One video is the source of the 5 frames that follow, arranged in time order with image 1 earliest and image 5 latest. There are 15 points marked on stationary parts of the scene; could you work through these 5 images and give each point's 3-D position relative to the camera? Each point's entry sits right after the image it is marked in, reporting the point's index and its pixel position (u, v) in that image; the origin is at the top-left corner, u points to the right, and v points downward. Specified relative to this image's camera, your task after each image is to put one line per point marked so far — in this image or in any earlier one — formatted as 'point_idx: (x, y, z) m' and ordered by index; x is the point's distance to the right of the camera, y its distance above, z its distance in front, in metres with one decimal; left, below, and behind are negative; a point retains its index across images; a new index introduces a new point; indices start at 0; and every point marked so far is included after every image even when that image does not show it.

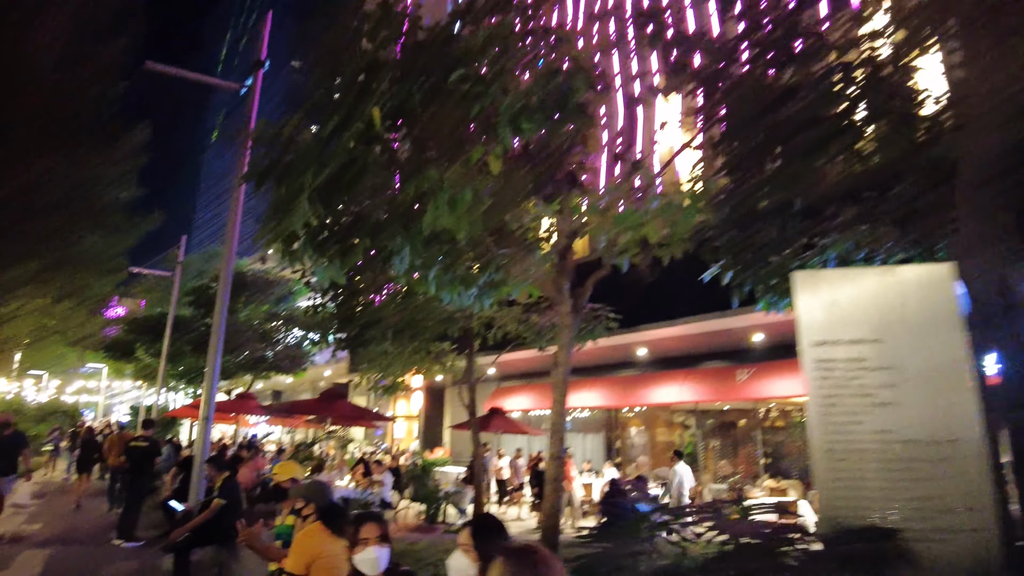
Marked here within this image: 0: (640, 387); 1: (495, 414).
0: (+3.3, -2.7, +18.0) m
1: (-0.4, -2.8, +14.9) m
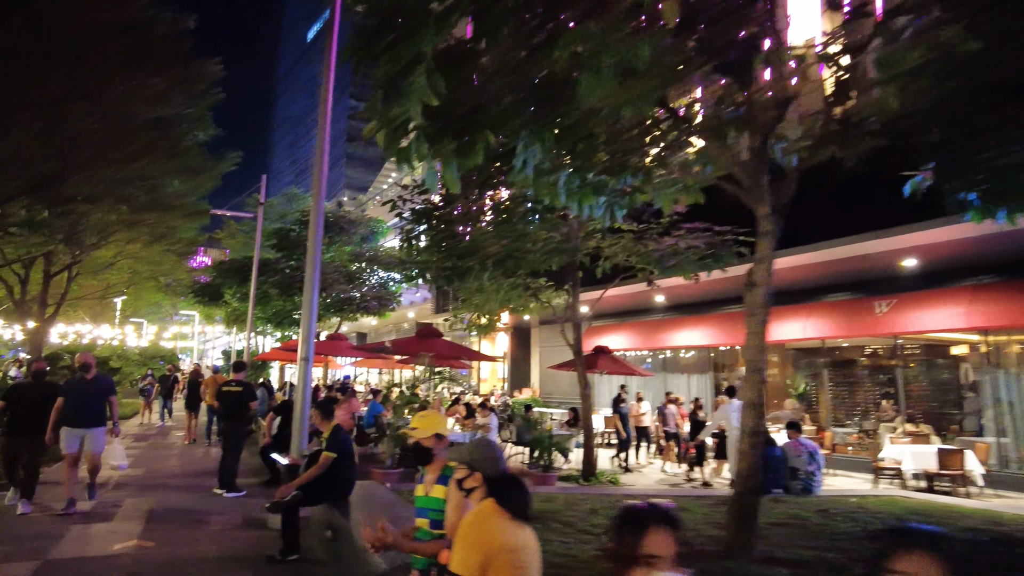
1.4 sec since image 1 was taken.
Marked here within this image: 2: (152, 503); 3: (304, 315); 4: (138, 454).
0: (+5.8, -0.9, +16.3) m
1: (+1.8, -1.3, +13.7) m
2: (-4.4, -2.6, +8.2) m
3: (-2.3, -0.3, +7.5) m
4: (-6.7, -3.0, +12.0) m
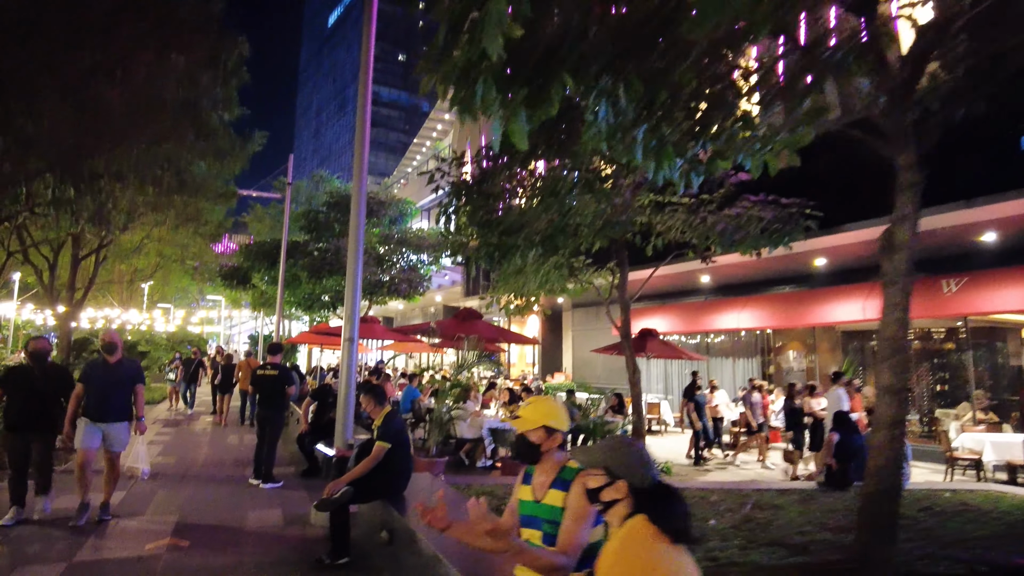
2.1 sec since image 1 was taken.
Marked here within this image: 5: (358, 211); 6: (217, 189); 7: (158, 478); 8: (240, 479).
0: (+6.7, -0.4, +15.4) m
1: (+2.6, -0.9, +12.9) m
2: (-3.7, -2.4, +7.7) m
3: (-1.7, 0.0, +6.9) m
4: (-5.9, -2.6, +11.5) m
5: (-1.6, +0.8, +7.0) m
6: (-8.5, +2.9, +19.5) m
7: (-4.5, -2.4, +8.6) m
8: (-3.5, -2.5, +8.8) m
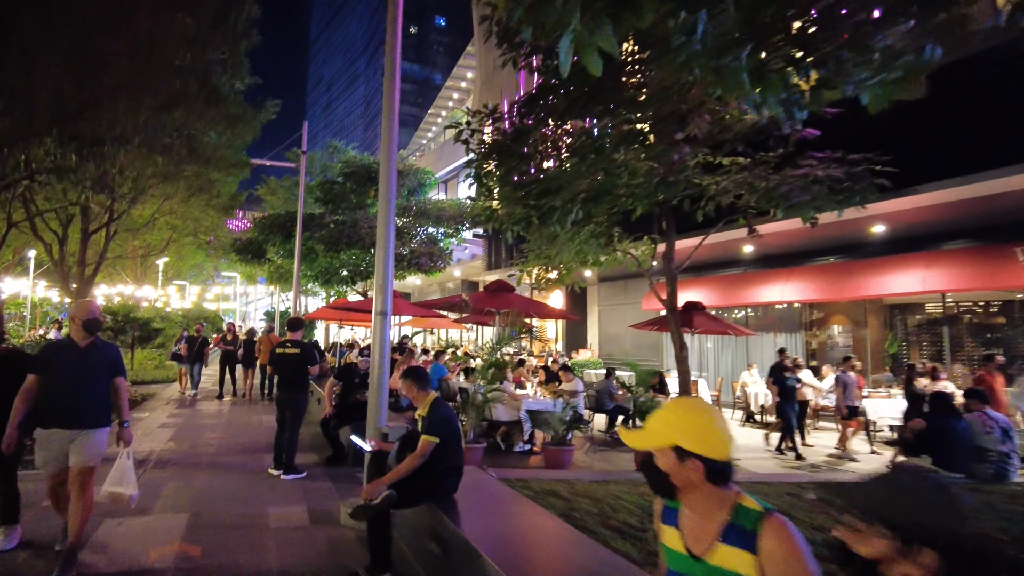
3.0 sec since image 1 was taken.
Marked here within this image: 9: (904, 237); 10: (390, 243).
0: (+7.4, +0.3, +14.3) m
1: (+3.2, -0.4, +11.9) m
2: (-3.2, -2.1, +6.9) m
3: (-1.2, +0.3, +6.0) m
4: (-5.3, -2.2, +10.8) m
5: (-1.1, +1.1, +6.0) m
6: (-7.8, +3.6, +18.6) m
7: (-4.0, -2.0, +7.8) m
8: (-3.0, -2.1, +8.0) m
9: (+8.2, +1.1, +14.1) m
10: (-1.1, +0.4, +5.9) m
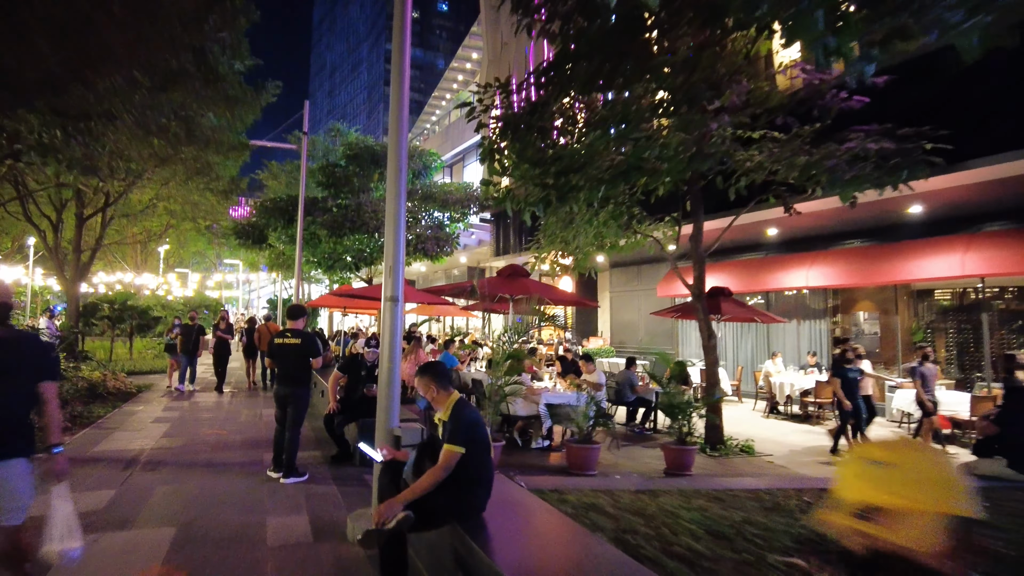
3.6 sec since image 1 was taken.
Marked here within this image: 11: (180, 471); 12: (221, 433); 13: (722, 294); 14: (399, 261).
0: (+7.7, +0.6, +13.5) m
1: (+3.5, -0.1, +11.2) m
2: (-2.9, -1.9, +6.2) m
3: (-1.0, +0.4, +5.2) m
4: (-5.0, -2.0, +10.1) m
5: (-0.9, +1.2, +5.3) m
6: (-7.5, +3.9, +17.8) m
7: (-3.7, -1.9, +7.1) m
8: (-2.8, -1.9, +7.3) m
9: (+8.5, +1.4, +13.3) m
10: (-0.9, +0.5, +5.2) m
11: (-3.5, -1.9, +7.0) m
12: (-3.9, -2.0, +9.1) m
13: (+3.5, -0.1, +11.1) m
14: (-0.9, +0.2, +5.2) m
